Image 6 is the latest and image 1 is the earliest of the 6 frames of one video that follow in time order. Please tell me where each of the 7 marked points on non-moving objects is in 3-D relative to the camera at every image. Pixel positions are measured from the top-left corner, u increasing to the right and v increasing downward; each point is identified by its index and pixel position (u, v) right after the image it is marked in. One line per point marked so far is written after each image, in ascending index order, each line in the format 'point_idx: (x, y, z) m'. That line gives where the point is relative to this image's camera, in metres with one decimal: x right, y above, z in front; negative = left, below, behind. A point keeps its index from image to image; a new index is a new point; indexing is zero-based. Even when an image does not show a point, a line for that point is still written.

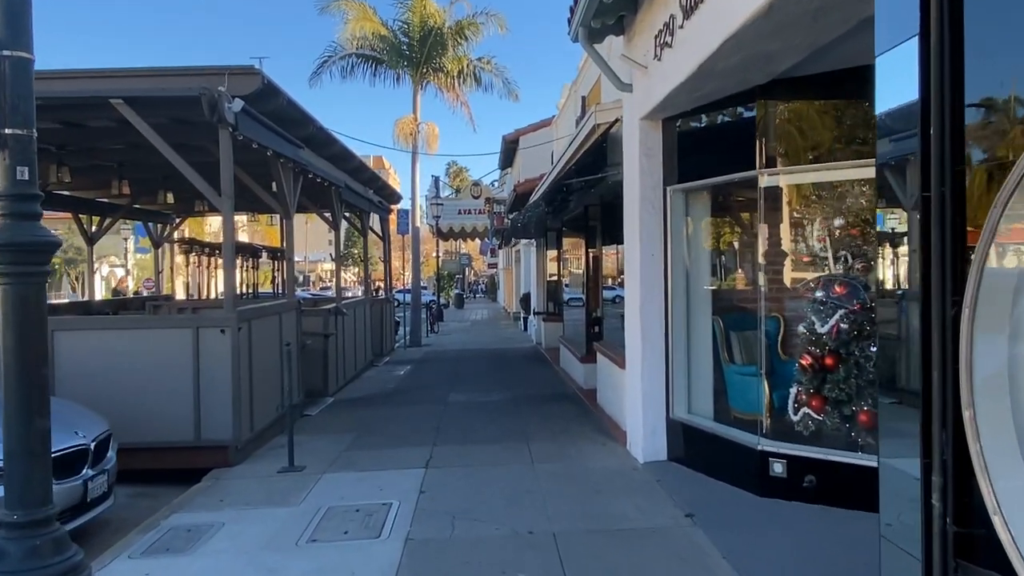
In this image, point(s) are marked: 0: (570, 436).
0: (+0.7, -1.7, +8.2) m
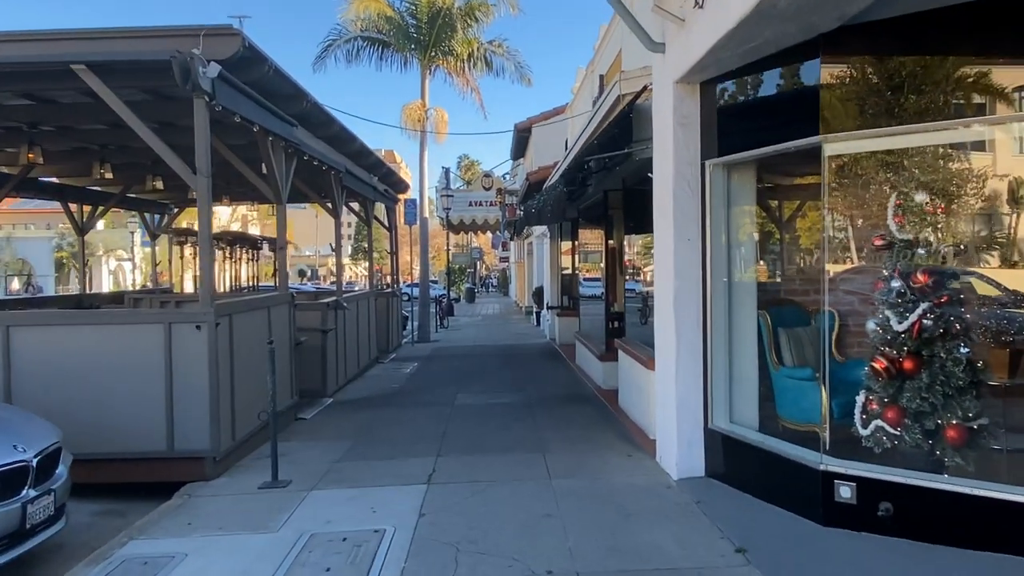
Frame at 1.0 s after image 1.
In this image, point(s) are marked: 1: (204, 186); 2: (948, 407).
0: (+0.8, -1.6, +7.3) m
1: (-2.9, +1.0, +6.7) m
2: (+2.9, -0.8, +4.8) m
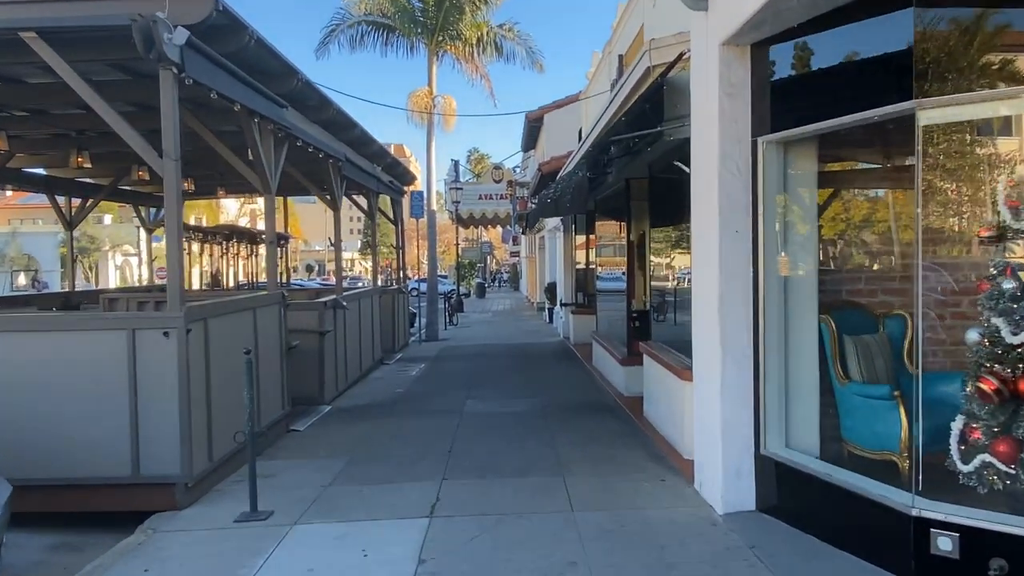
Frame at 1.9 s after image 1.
0: (+0.9, -1.6, +6.4) m
1: (-2.7, +0.9, +5.9) m
2: (+3.0, -0.8, +3.9) m
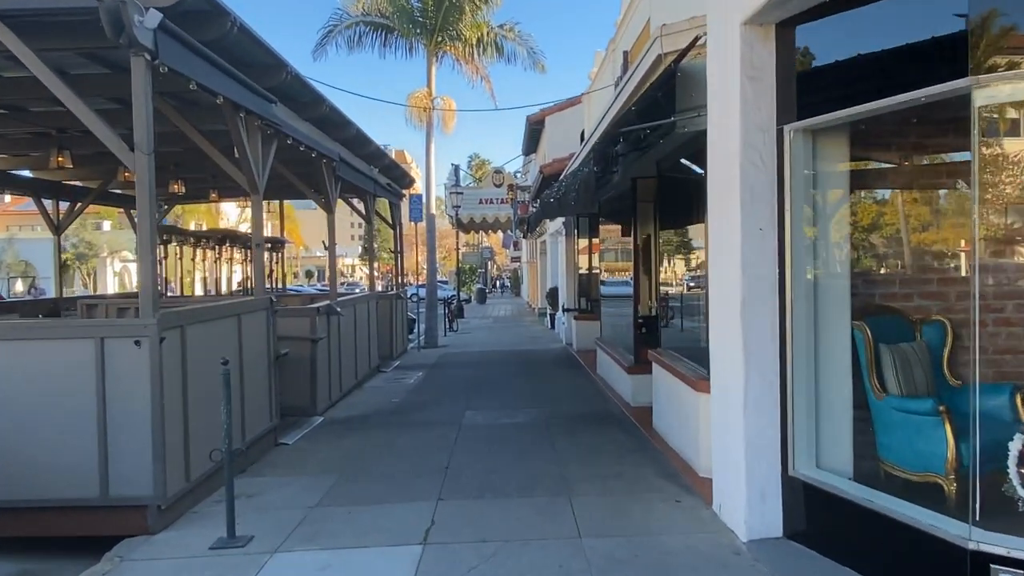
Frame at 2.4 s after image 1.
0: (+0.9, -1.6, +5.9) m
1: (-2.7, +0.9, +5.4) m
2: (+3.0, -0.8, +3.4) m
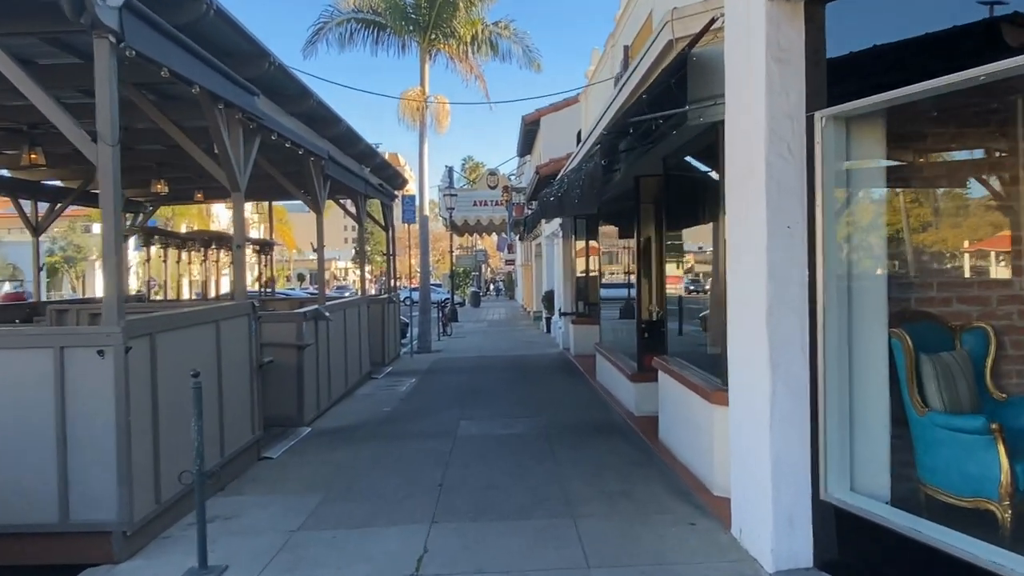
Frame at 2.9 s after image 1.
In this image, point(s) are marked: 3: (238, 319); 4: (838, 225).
0: (+0.9, -1.7, +5.5) m
1: (-2.7, +0.9, +4.9) m
2: (+3.0, -0.8, +3.0) m
3: (-2.6, -0.3, +7.0) m
4: (+1.9, +0.4, +4.2) m
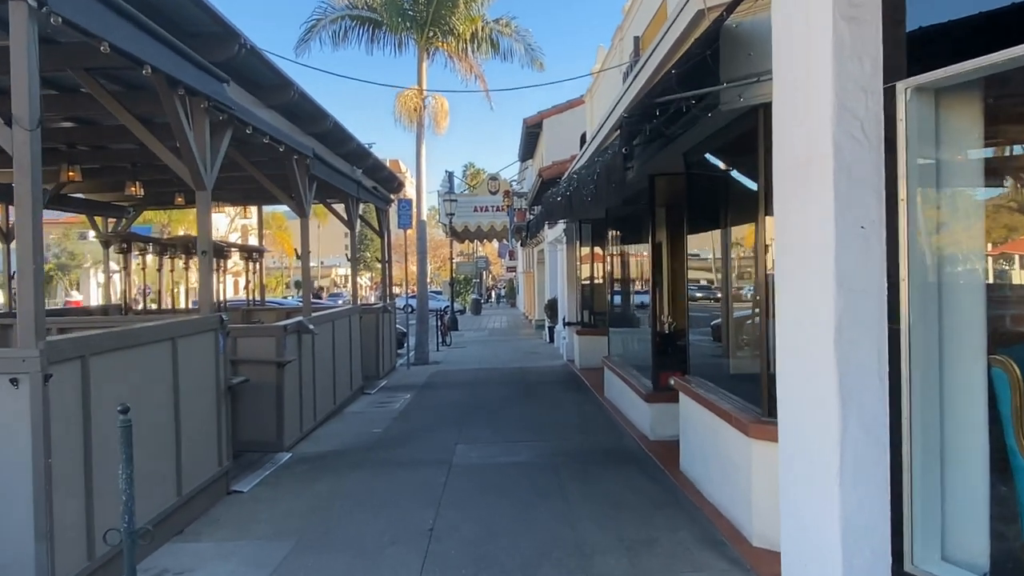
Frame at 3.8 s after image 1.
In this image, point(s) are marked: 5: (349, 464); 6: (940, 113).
0: (+1.0, -1.7, +4.6) m
1: (-2.7, +0.8, +4.1) m
2: (+3.0, -0.9, +2.1) m
3: (-2.6, -0.4, +6.1) m
4: (+1.9, +0.3, +3.3) m
5: (-1.7, -1.9, +7.6) m
6: (+1.9, +0.8, +3.3) m
